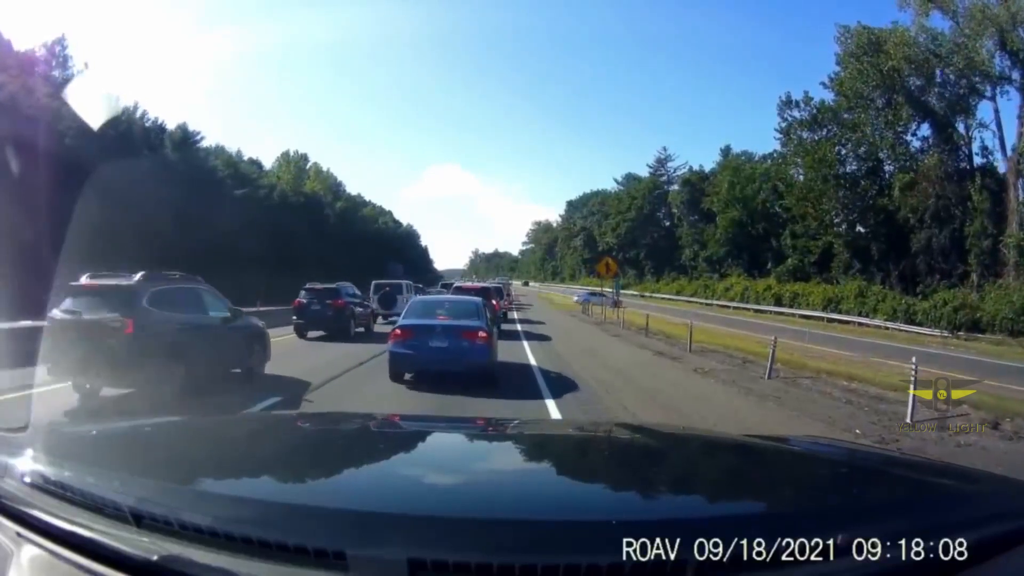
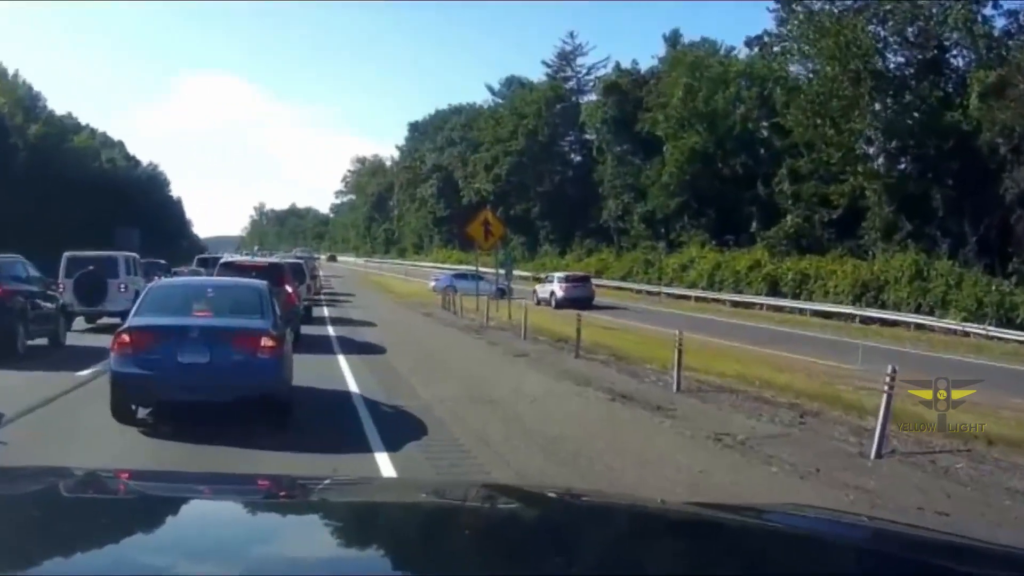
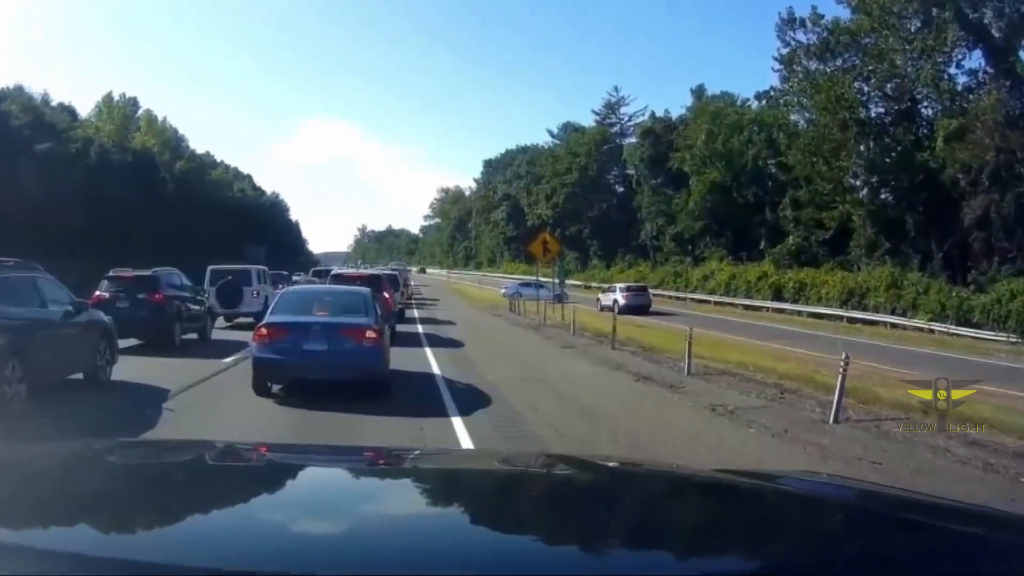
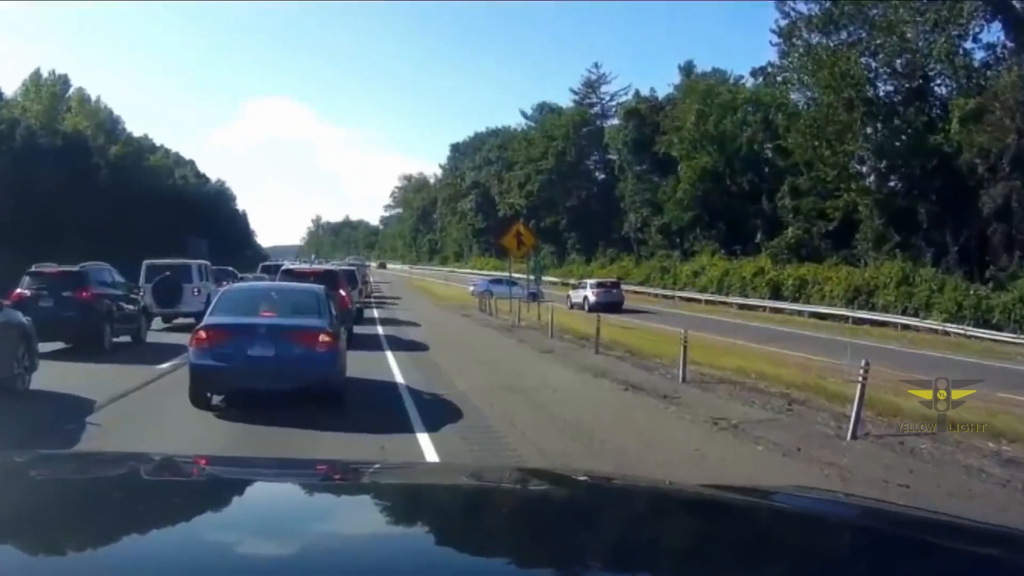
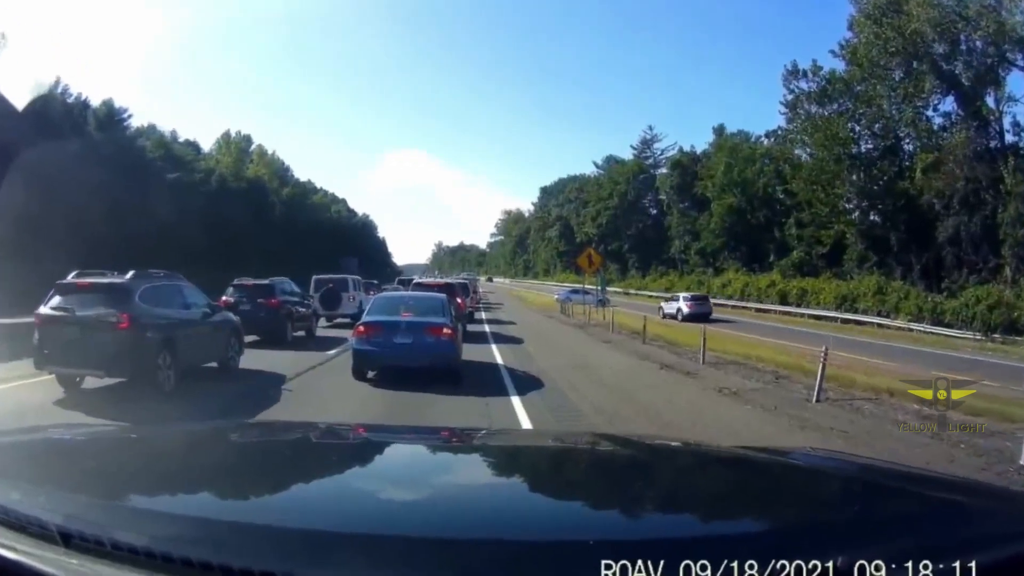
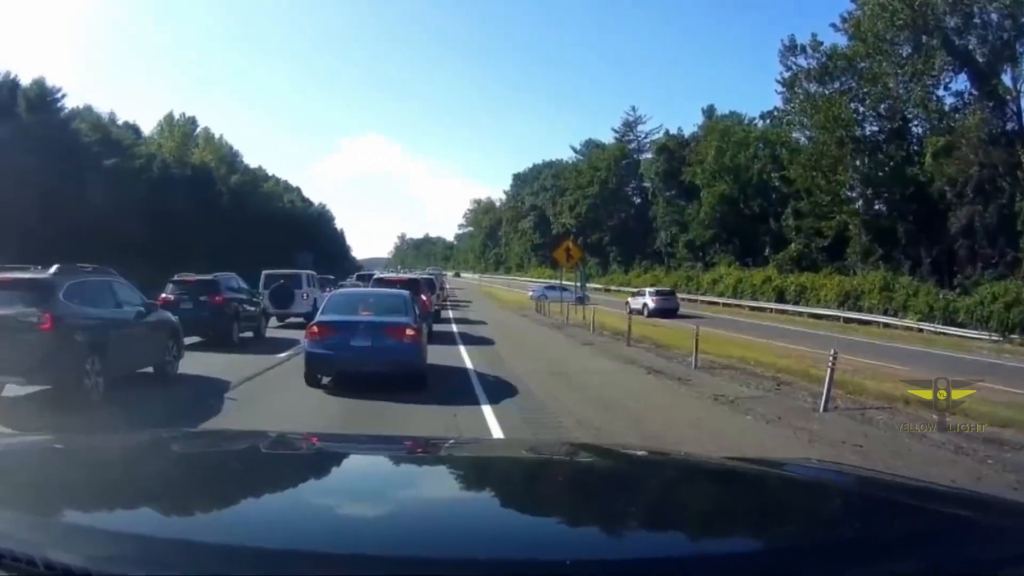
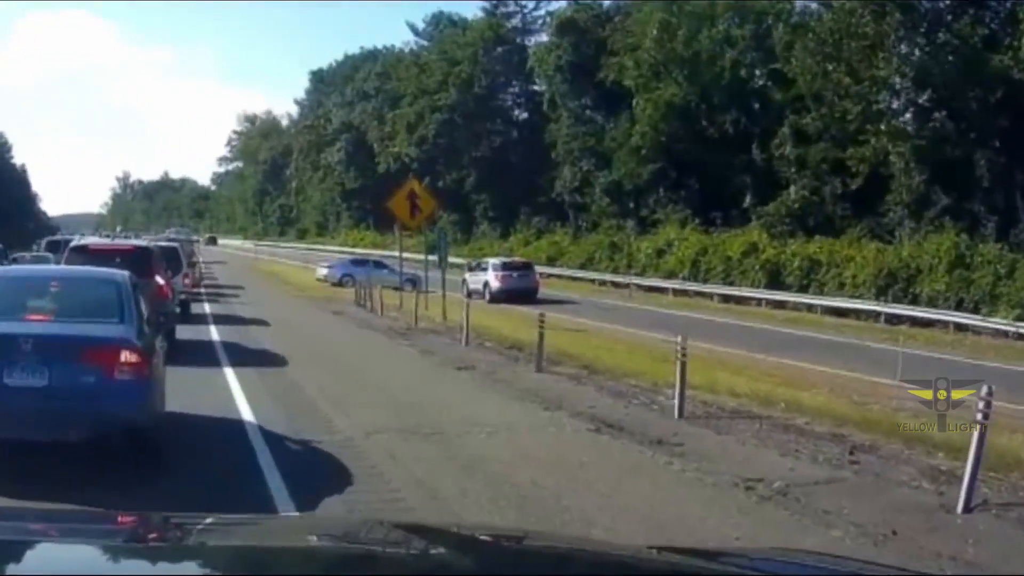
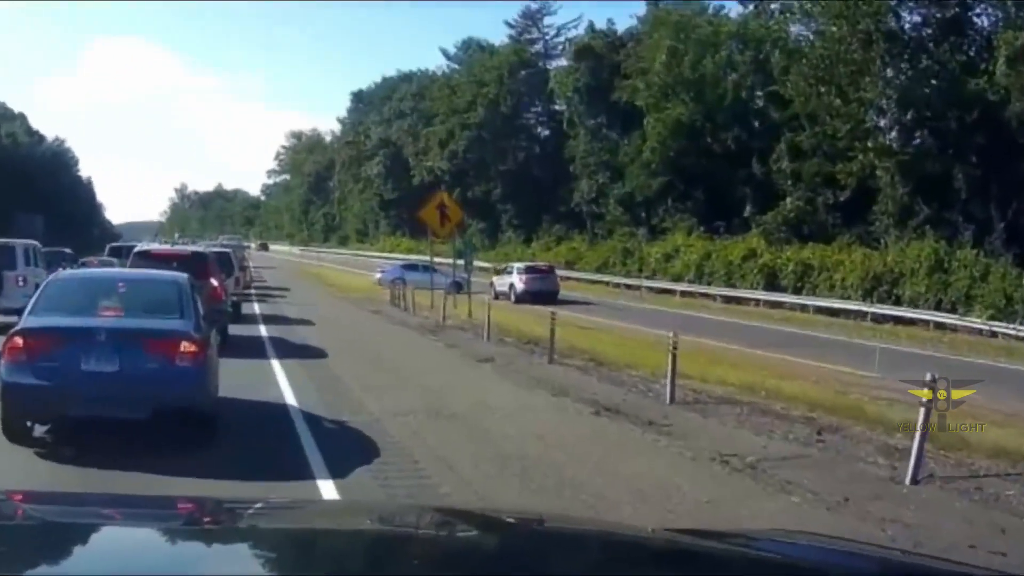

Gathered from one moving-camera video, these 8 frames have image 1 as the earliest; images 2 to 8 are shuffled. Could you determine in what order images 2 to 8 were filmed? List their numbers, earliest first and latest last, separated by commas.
5, 6, 3, 4, 2, 8, 7
